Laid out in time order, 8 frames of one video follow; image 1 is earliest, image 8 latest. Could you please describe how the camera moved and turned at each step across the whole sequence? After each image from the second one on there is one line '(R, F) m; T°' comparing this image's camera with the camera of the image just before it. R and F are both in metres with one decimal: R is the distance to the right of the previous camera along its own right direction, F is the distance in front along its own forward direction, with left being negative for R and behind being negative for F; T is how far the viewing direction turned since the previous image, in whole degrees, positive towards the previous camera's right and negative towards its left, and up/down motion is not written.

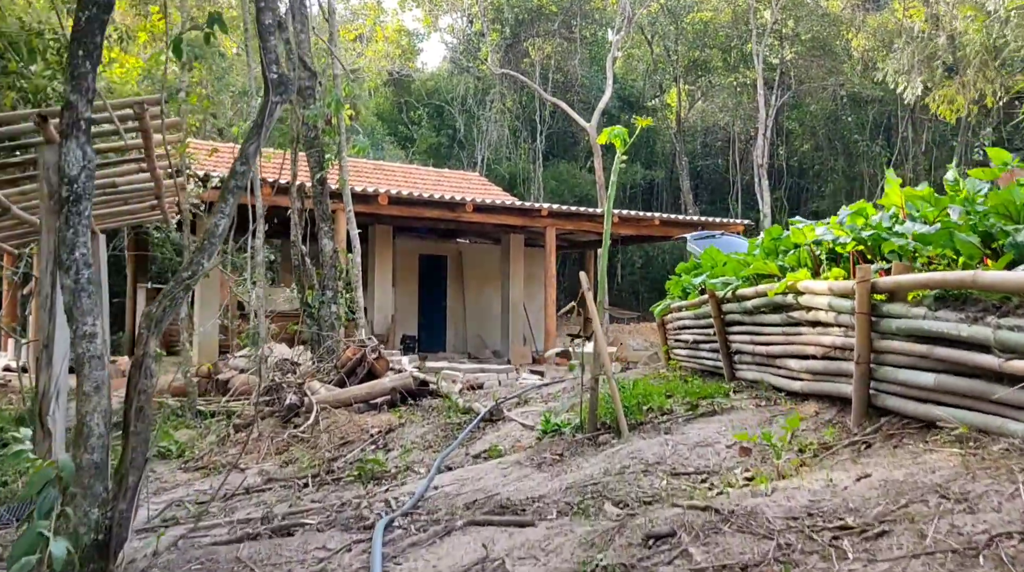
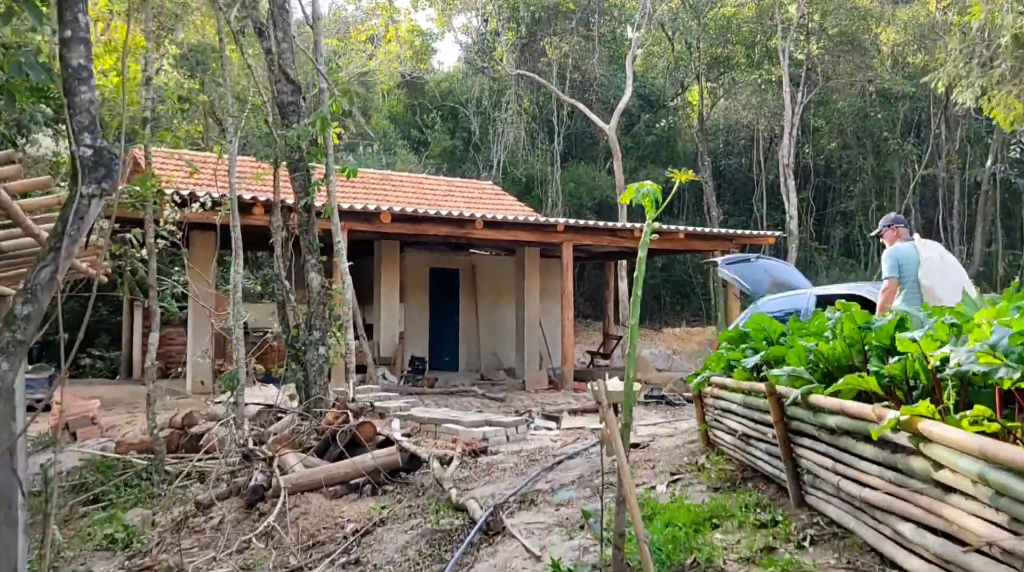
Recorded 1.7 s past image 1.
(+0.1, +1.2) m; -1°
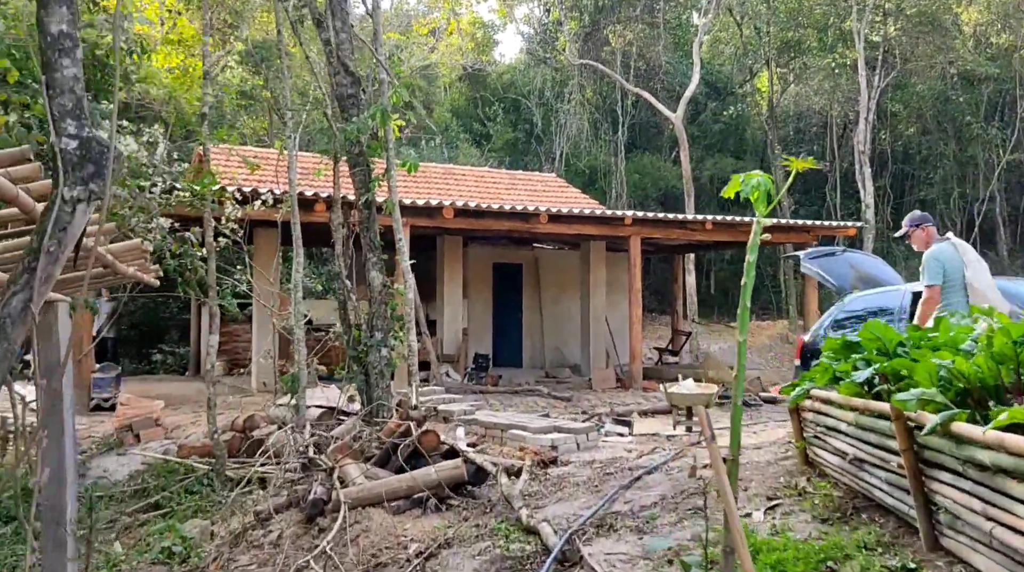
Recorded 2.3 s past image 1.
(-0.1, +0.4) m; -3°
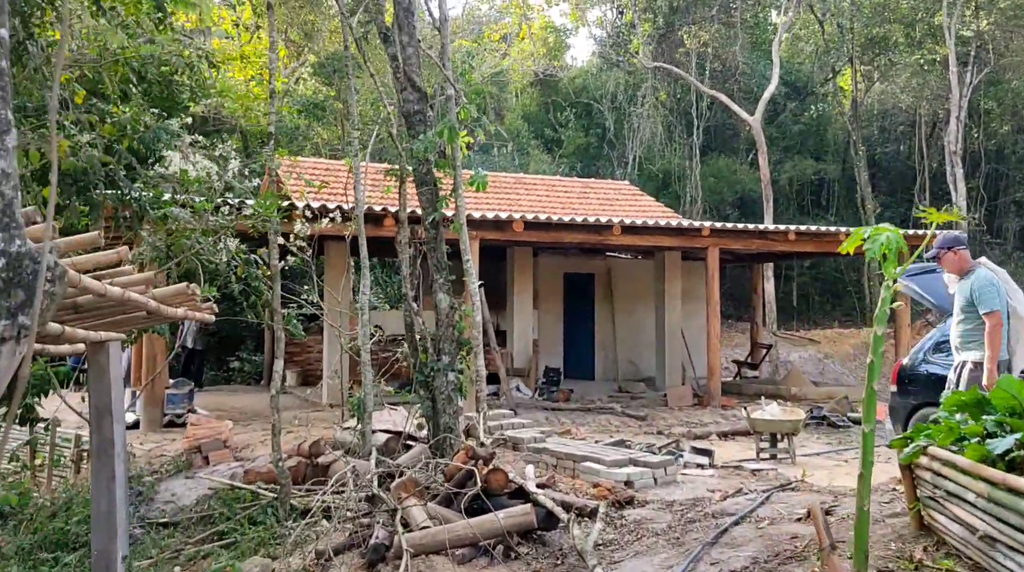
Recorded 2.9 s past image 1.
(0.0, +0.4) m; -4°
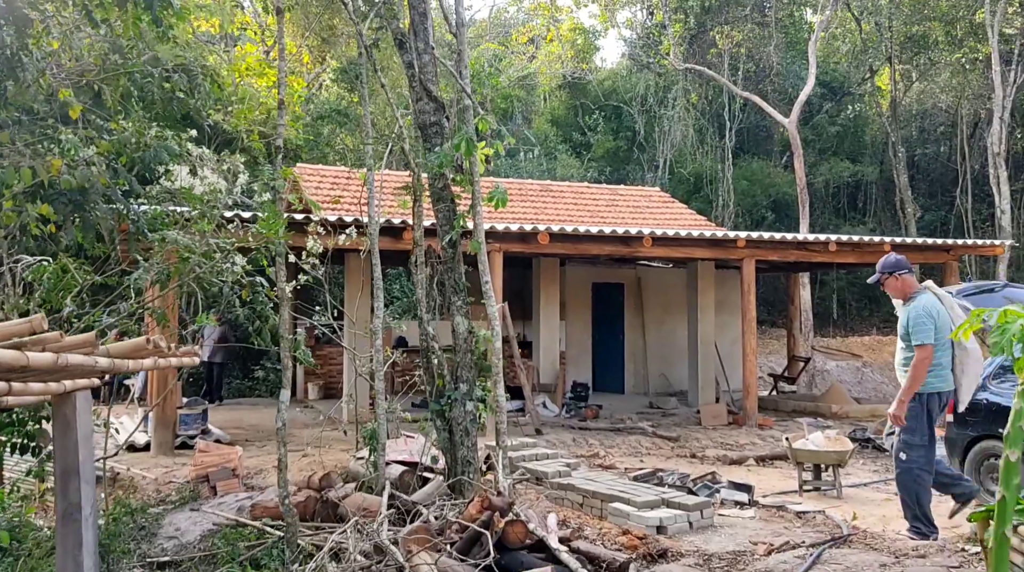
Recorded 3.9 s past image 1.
(+0.1, +0.6) m; -2°
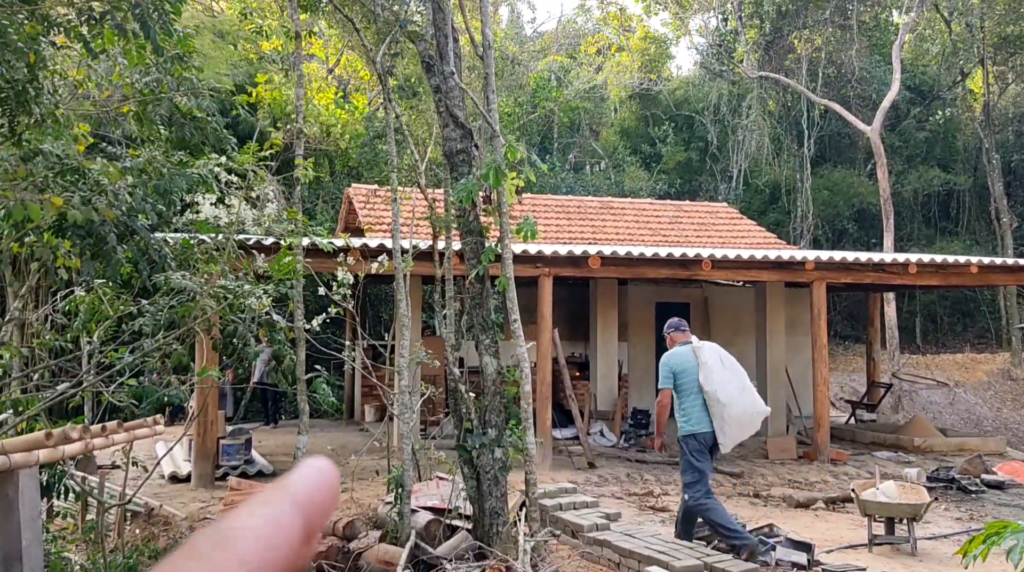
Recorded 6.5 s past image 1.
(+0.3, +0.5) m; -4°
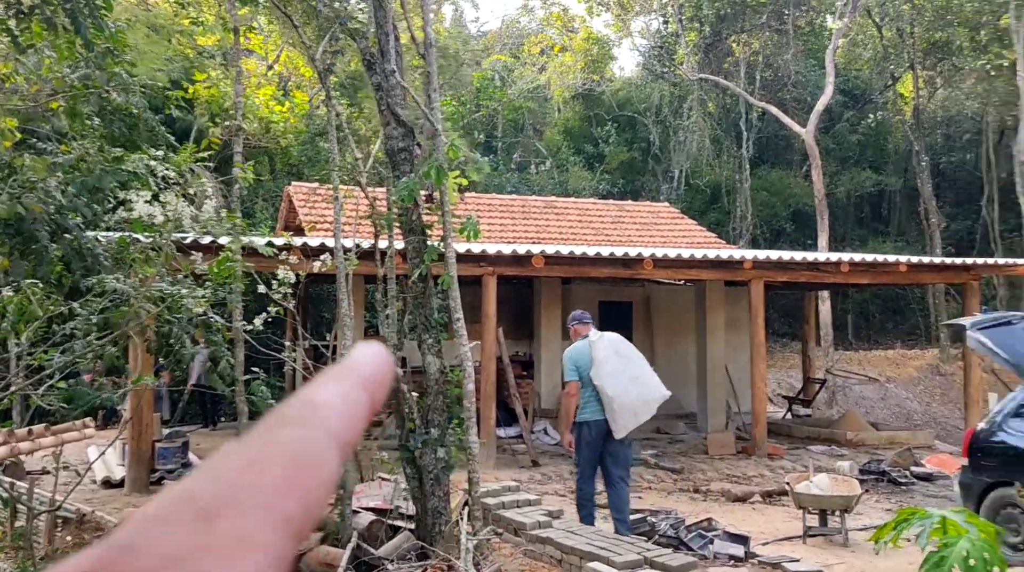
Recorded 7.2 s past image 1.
(0.0, 0.0) m; +3°
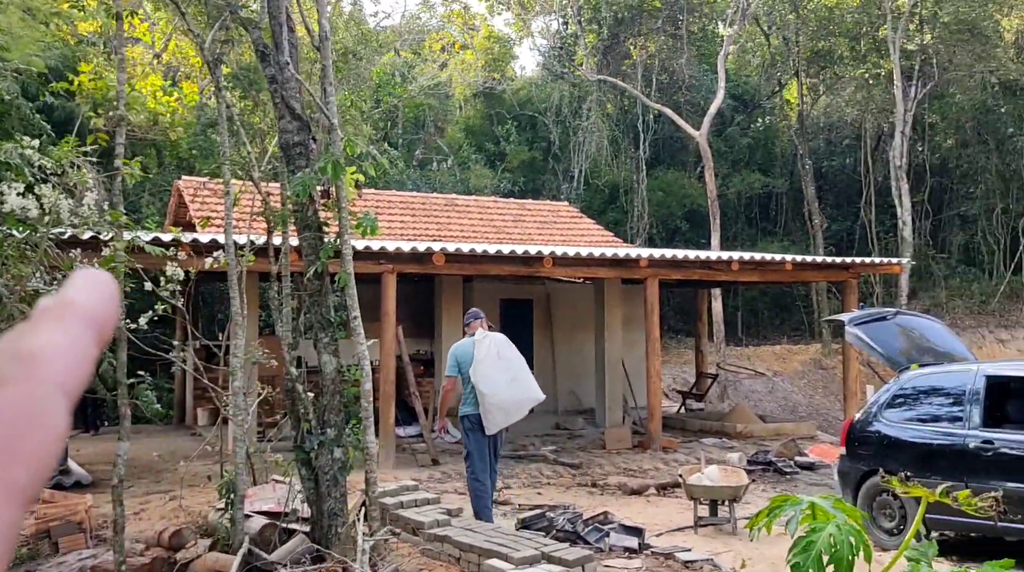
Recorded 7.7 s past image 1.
(0.0, 0.0) m; +5°
